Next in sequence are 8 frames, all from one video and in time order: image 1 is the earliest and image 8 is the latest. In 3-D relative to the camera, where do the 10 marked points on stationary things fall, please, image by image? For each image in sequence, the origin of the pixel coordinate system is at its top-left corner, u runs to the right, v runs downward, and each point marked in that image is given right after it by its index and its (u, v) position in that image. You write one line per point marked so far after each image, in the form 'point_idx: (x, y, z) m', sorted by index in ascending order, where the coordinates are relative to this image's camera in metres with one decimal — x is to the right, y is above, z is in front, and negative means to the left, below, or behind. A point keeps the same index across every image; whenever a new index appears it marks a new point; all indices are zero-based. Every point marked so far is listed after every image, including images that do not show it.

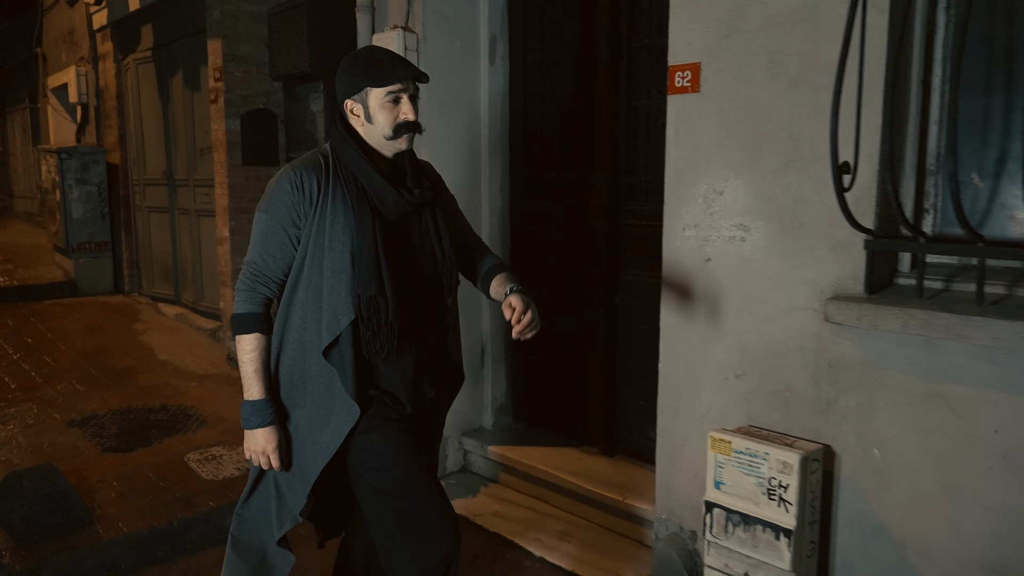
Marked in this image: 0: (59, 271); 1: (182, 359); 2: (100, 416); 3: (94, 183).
0: (-5.0, +0.2, +8.4) m
1: (-2.6, -0.6, +6.0) m
2: (-2.6, -0.8, +4.9) m
3: (-4.4, +1.1, +8.0) m
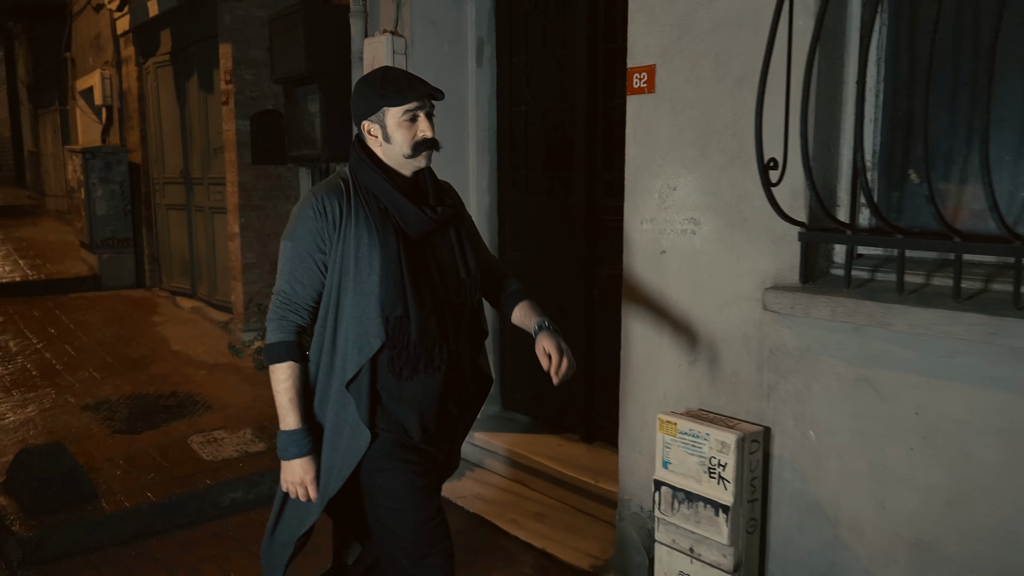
0: (-5.0, +0.3, +8.8) m
1: (-2.6, -0.5, +6.3) m
2: (-2.7, -0.8, +5.2) m
3: (-4.4, +1.2, +8.4) m
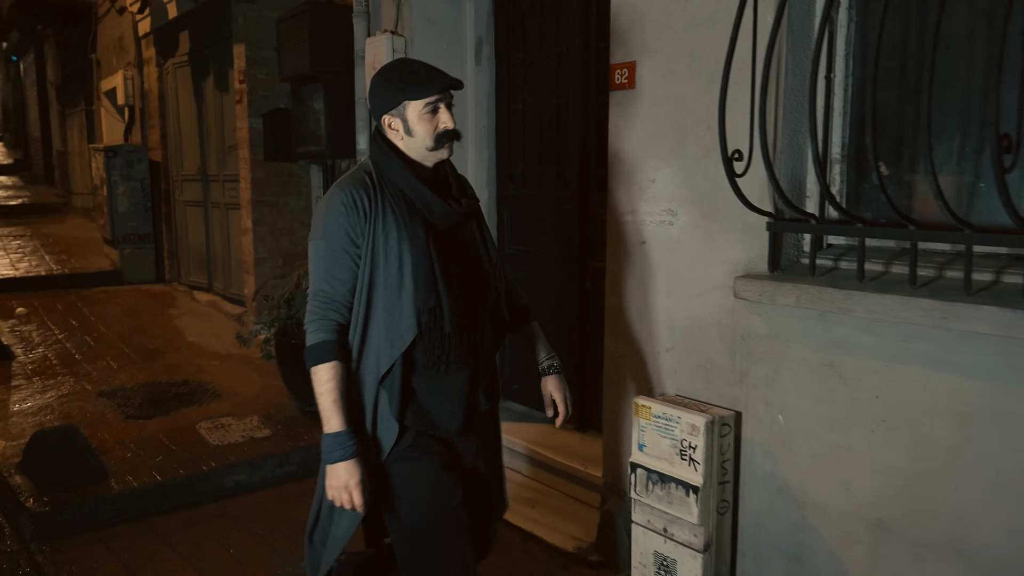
0: (-4.9, +0.3, +9.1) m
1: (-2.6, -0.5, +6.5) m
2: (-2.7, -0.7, +5.4) m
3: (-4.2, +1.2, +8.6) m
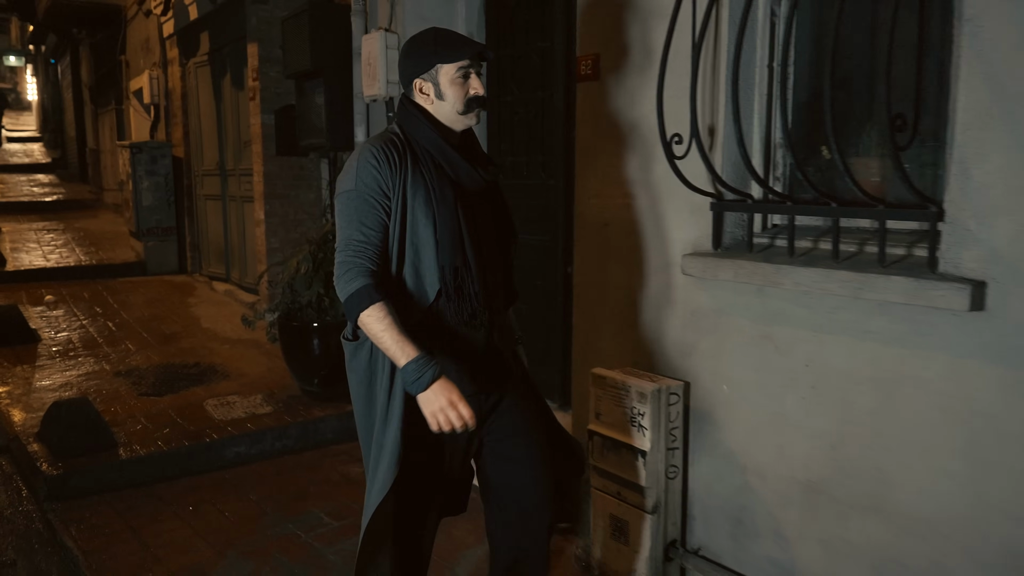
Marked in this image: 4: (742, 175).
0: (-4.7, +0.4, +9.5) m
1: (-2.6, -0.3, +6.8) m
2: (-2.8, -0.6, +5.7) m
3: (-4.2, +1.3, +9.0) m
4: (+0.9, +0.4, +2.9) m
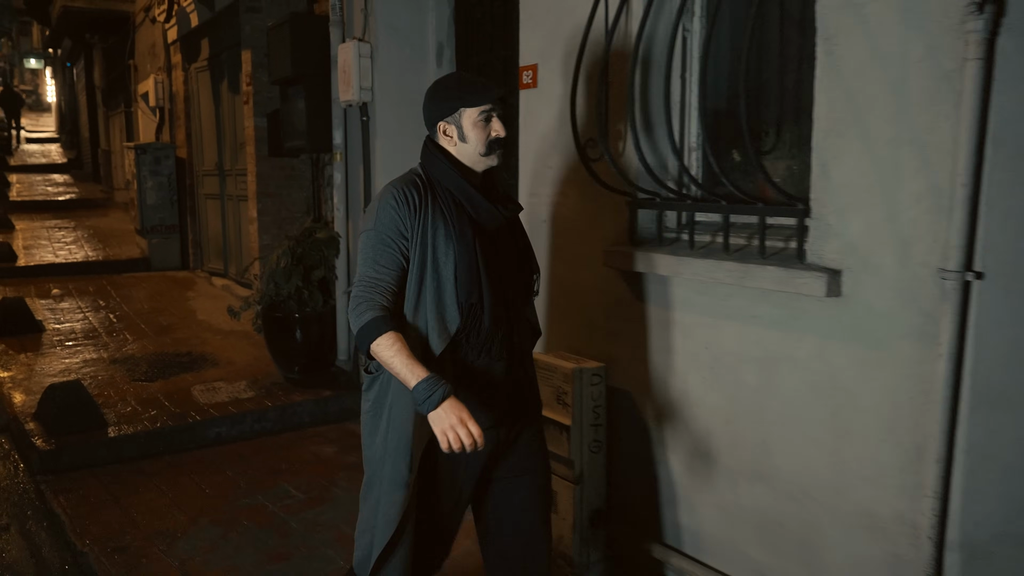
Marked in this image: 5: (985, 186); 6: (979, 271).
0: (-4.9, +0.5, +9.9) m
1: (-2.8, -0.3, +7.1) m
2: (-3.0, -0.5, +6.1) m
3: (-4.3, +1.4, +9.4) m
4: (+0.6, +0.5, +3.2) m
5: (+1.3, +0.3, +2.1) m
6: (+1.3, 0.0, +2.2) m
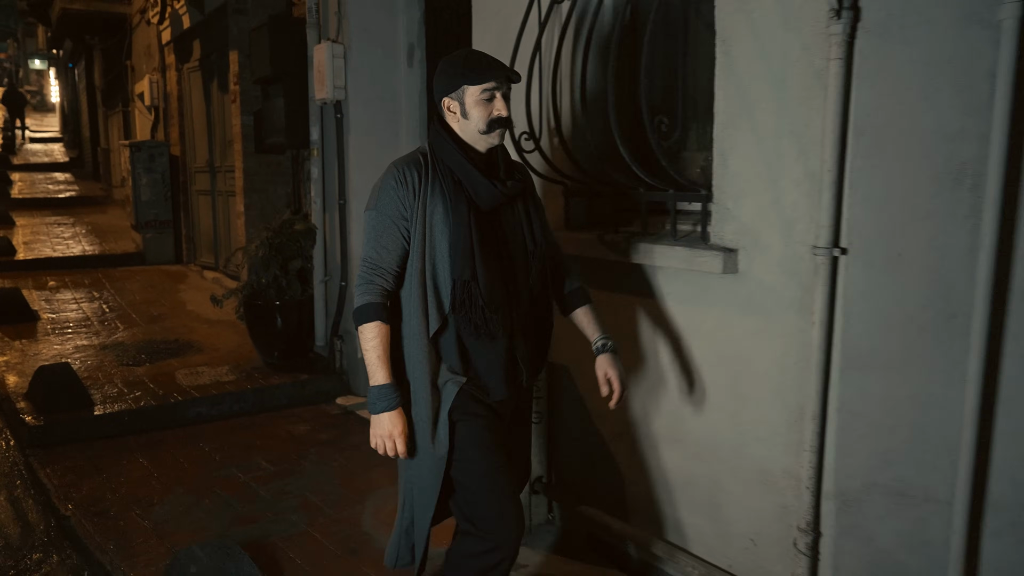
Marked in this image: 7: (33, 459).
0: (-5.1, +0.6, +10.2) m
1: (-3.0, -0.2, +7.4) m
2: (-3.2, -0.5, +6.4) m
3: (-4.5, +1.5, +9.7) m
4: (+0.4, +0.6, +3.5) m
5: (+1.1, +0.4, +2.4) m
6: (+1.1, +0.1, +2.4) m
7: (-2.8, -1.0, +4.4) m
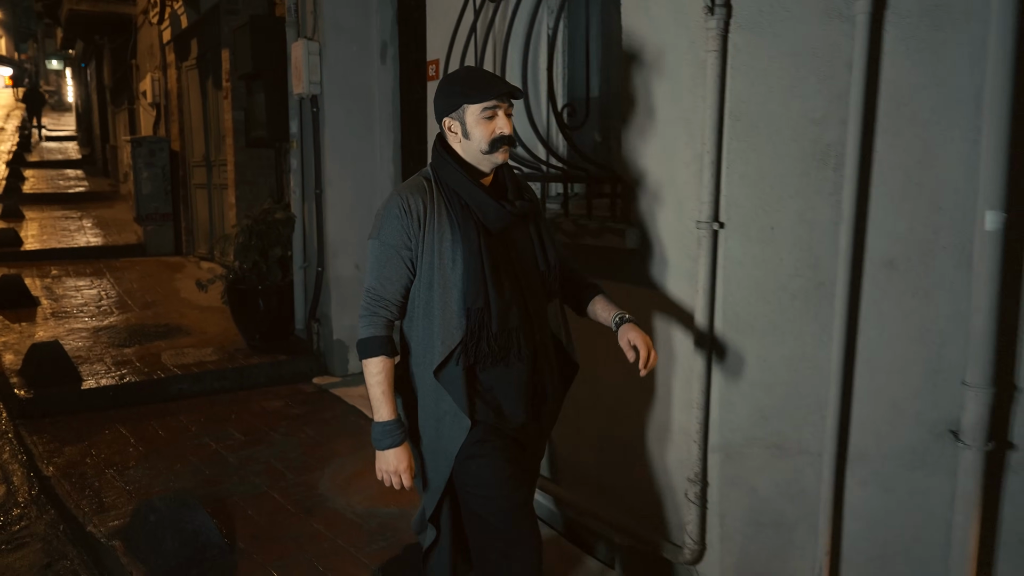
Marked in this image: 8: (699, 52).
0: (-5.2, +0.7, +10.6) m
1: (-3.2, -0.1, +7.8) m
2: (-3.5, -0.3, +6.7) m
3: (-4.7, +1.6, +10.1) m
4: (+0.1, +0.7, +3.7) m
5: (+0.7, +0.5, +2.6) m
6: (+0.7, +0.2, +2.7) m
7: (-3.1, -0.9, +4.7) m
8: (+0.7, +0.8, +2.7) m
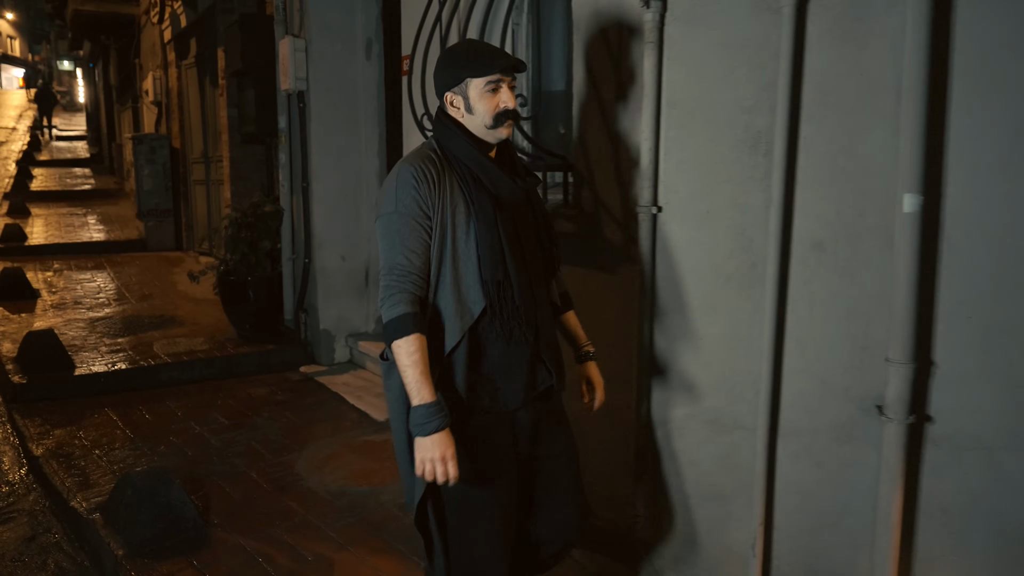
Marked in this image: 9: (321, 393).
0: (-5.3, +0.8, +10.8) m
1: (-3.3, 0.0, +8.0) m
2: (-3.6, -0.3, +6.9) m
3: (-4.7, +1.7, +10.3) m
4: (-0.1, +0.7, +3.9) m
5: (+0.6, +0.5, +2.8) m
6: (+0.6, +0.3, +2.8) m
7: (-3.2, -0.8, +4.9) m
8: (+0.5, +0.9, +2.8) m
9: (-1.4, -0.8, +5.5) m
